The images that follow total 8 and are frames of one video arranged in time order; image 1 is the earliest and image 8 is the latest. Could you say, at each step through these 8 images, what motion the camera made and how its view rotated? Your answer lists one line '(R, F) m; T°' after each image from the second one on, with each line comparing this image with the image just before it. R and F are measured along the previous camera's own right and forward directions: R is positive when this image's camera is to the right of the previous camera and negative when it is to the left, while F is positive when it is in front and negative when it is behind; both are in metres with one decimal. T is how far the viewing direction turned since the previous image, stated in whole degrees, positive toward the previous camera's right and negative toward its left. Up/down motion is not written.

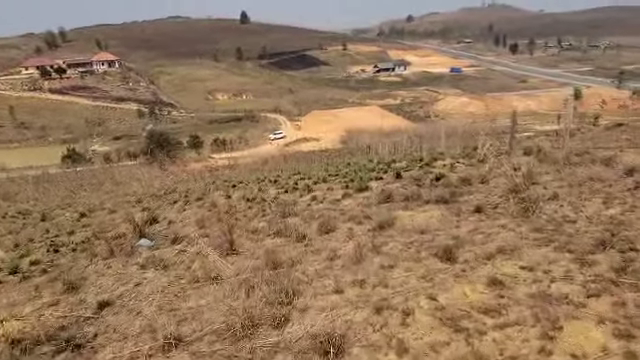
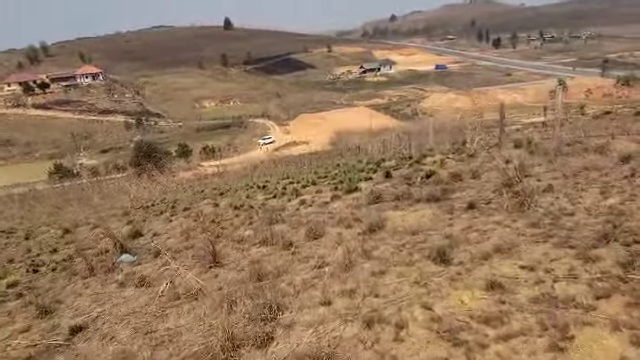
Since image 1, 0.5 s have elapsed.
(+0.1, +0.3) m; +1°
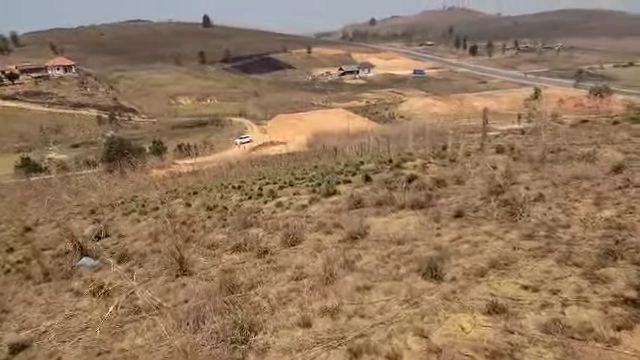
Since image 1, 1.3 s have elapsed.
(0.0, +0.4) m; +3°
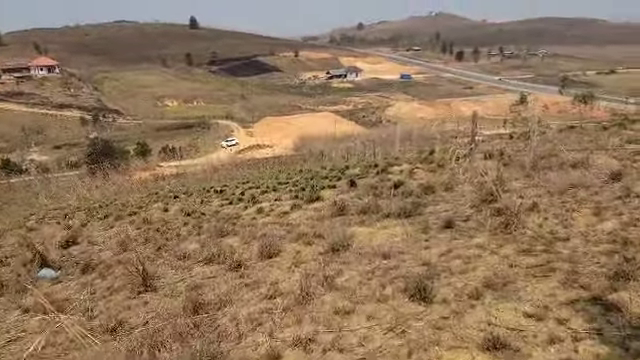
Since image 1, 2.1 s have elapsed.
(+0.1, +0.5) m; +2°
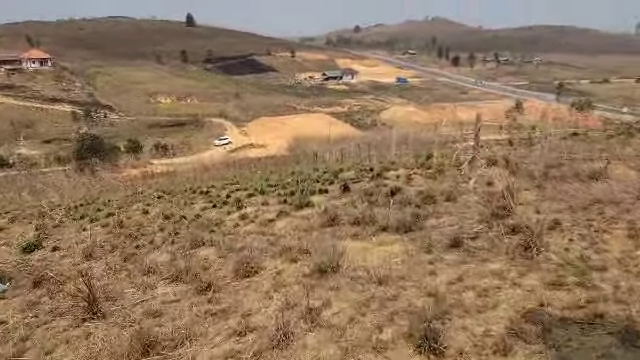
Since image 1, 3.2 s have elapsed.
(+0.1, +0.8) m; +1°
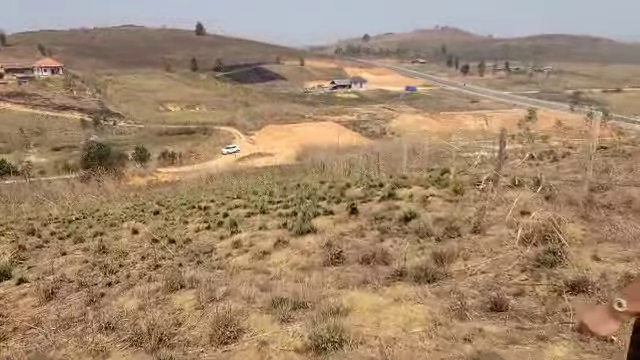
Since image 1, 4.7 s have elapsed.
(+0.1, +1.1) m; -1°
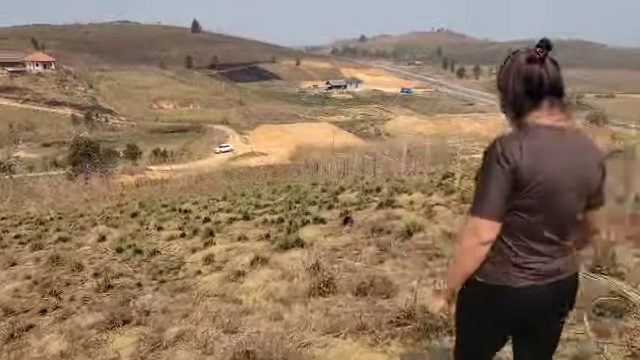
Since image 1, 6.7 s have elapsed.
(+0.1, +1.2) m; +1°
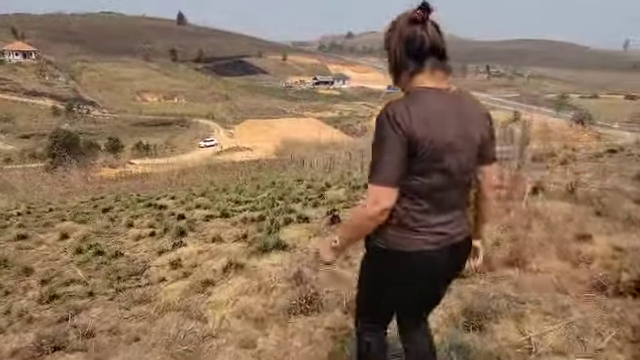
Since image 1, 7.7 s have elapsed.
(0.0, +0.8) m; +2°
